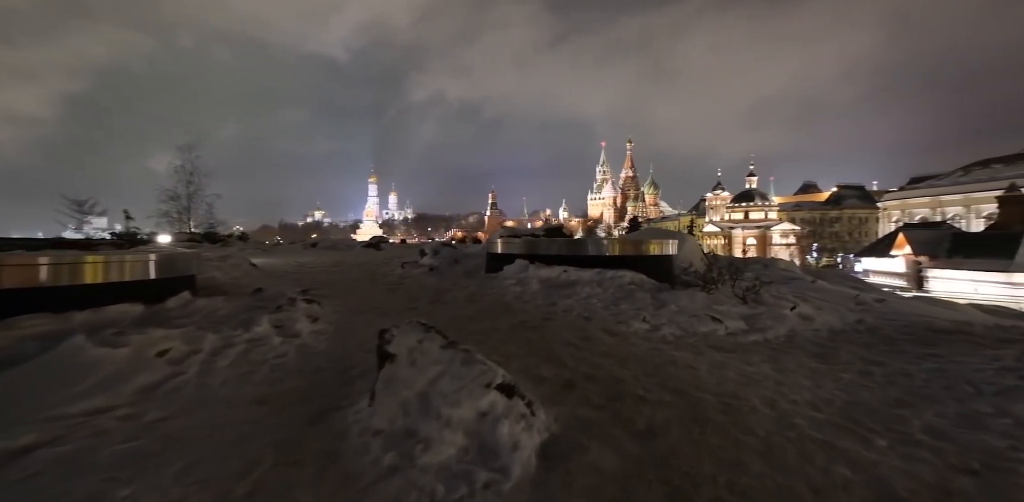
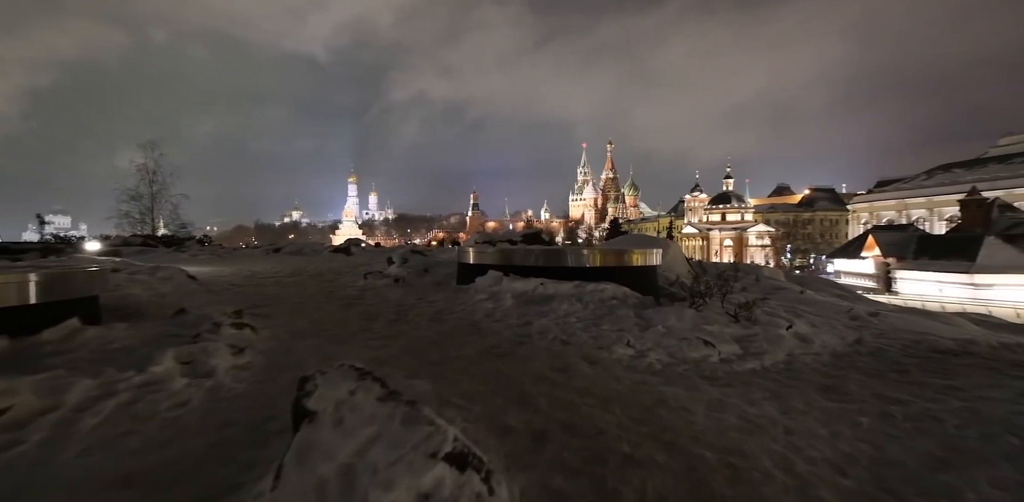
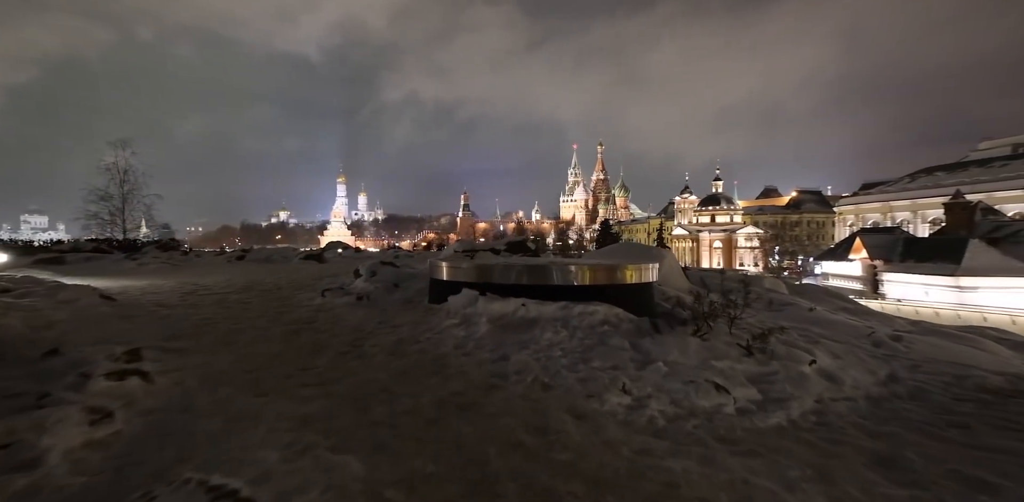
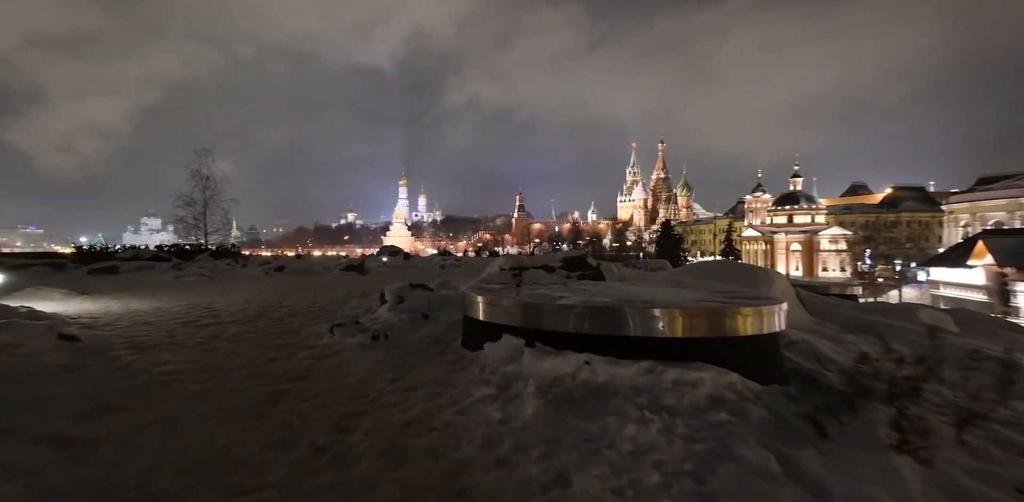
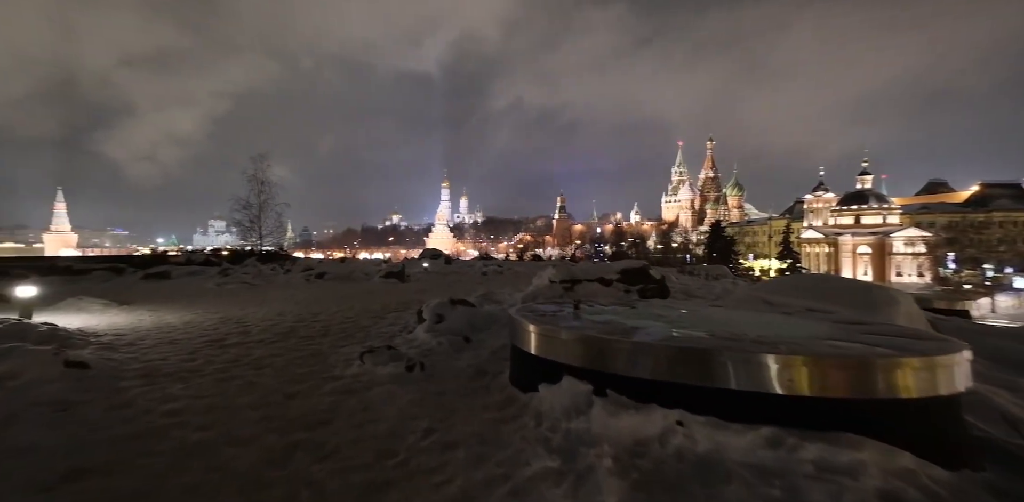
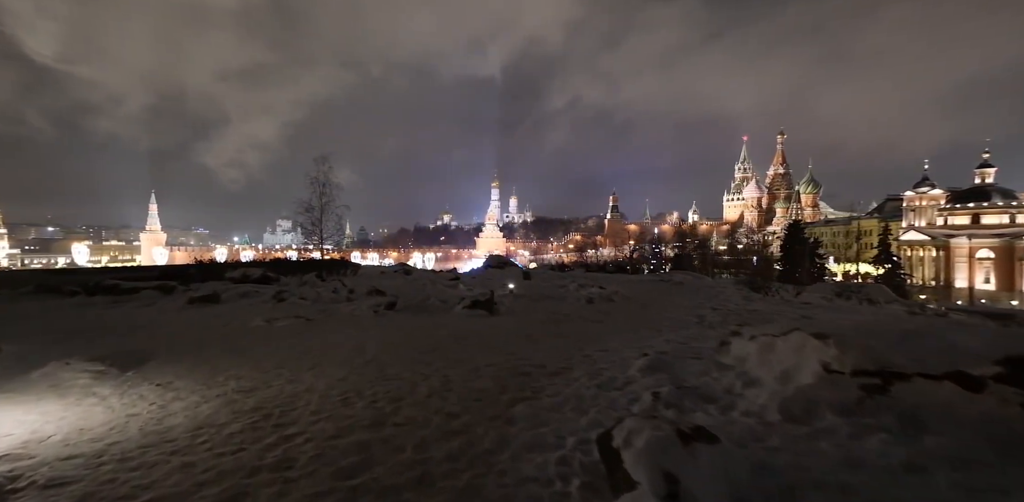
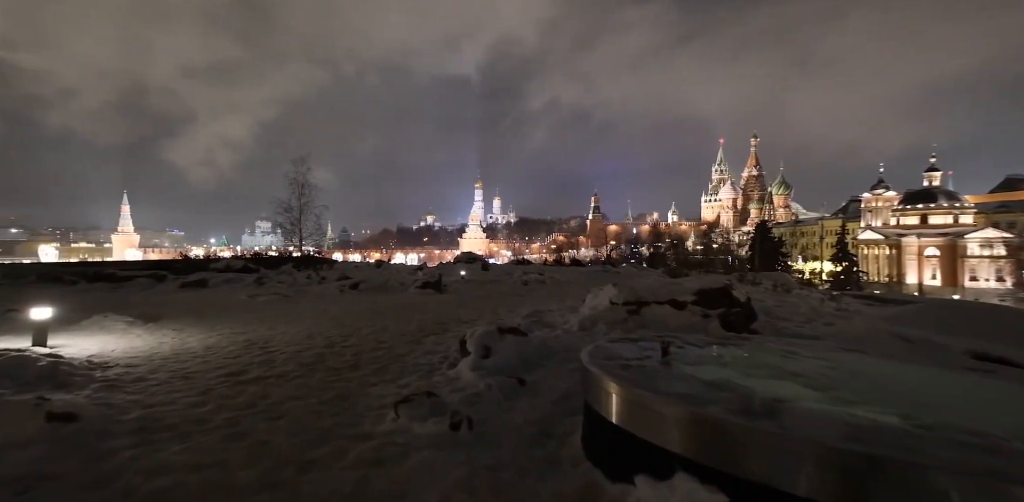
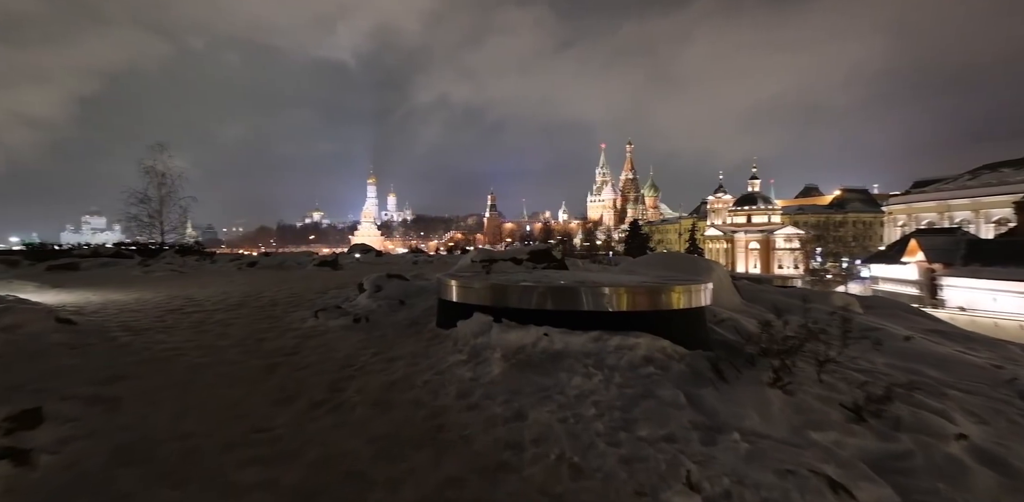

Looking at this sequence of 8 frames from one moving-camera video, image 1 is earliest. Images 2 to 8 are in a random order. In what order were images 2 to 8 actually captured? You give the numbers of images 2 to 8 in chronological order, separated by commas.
2, 3, 8, 4, 5, 7, 6
